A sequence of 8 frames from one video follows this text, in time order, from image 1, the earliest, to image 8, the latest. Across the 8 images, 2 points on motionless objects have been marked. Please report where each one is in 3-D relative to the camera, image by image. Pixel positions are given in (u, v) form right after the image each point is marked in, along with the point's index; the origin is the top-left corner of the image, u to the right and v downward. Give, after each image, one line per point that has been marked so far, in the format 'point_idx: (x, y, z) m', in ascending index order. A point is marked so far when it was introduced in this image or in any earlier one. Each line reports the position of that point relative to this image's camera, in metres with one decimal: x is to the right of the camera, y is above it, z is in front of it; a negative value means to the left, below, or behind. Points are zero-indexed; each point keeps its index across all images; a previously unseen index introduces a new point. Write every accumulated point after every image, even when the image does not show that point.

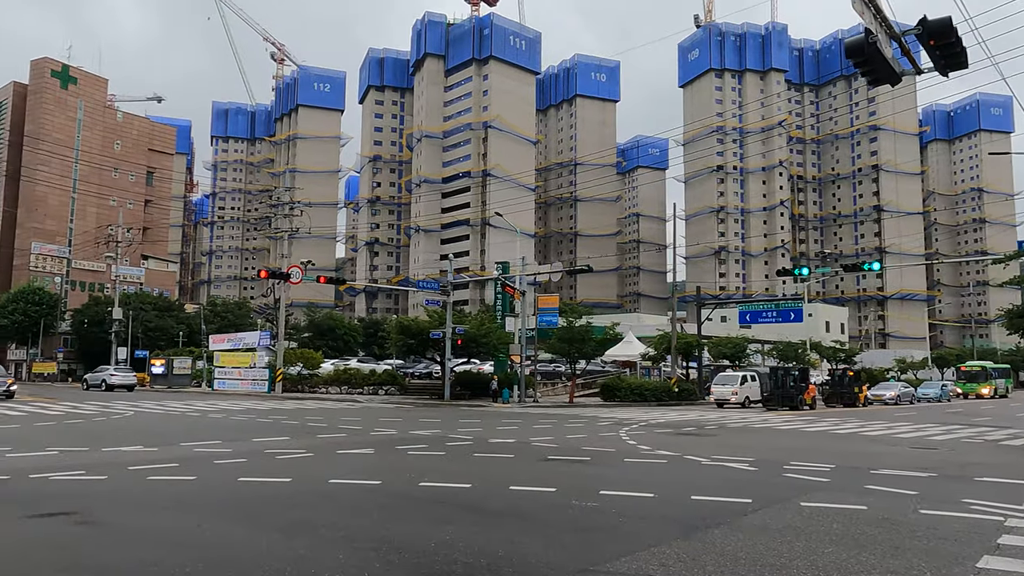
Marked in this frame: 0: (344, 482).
0: (-2.7, -3.1, +11.7) m
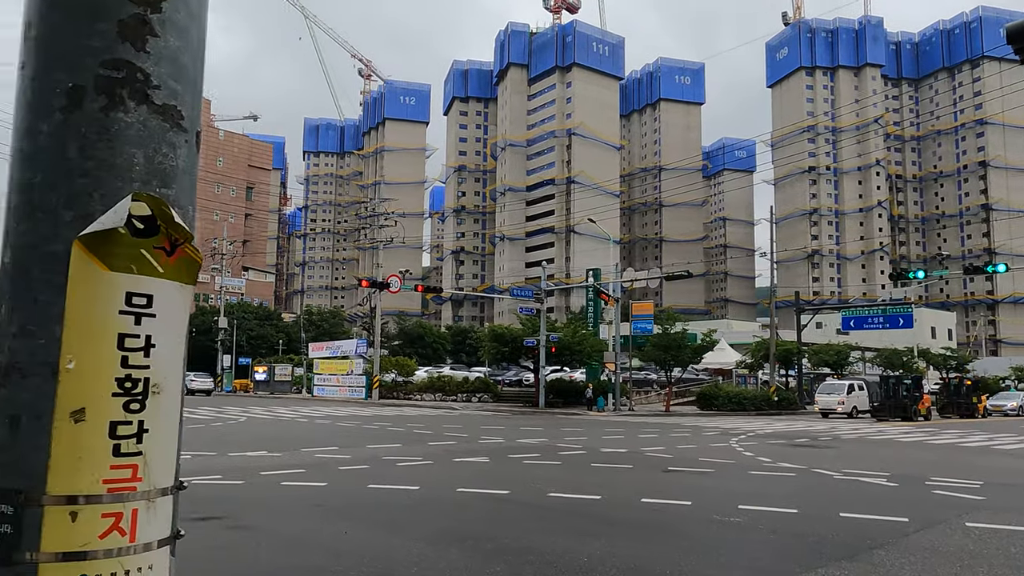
0: (-0.6, -3.2, +11.7) m
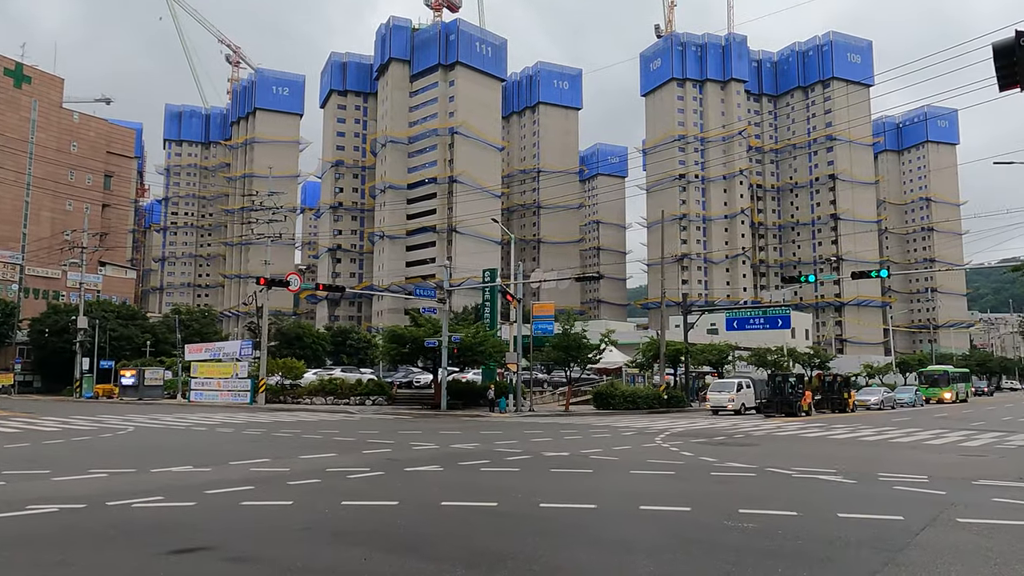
0: (-0.8, -3.2, +11.0) m
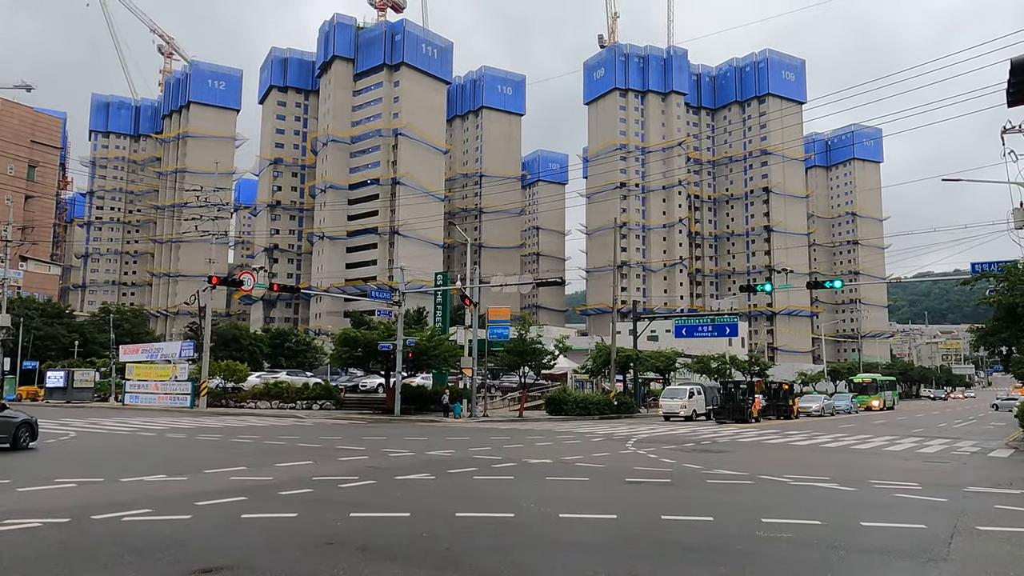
0: (-0.5, -3.3, +10.6) m
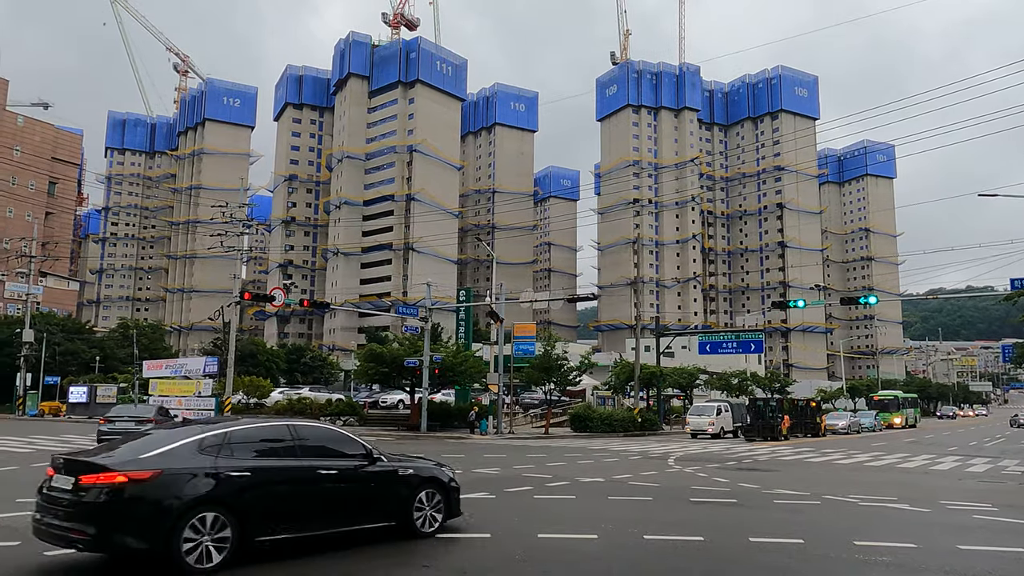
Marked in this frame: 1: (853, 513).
0: (+0.6, -3.5, +10.4) m
1: (+5.9, -3.9, +12.7) m
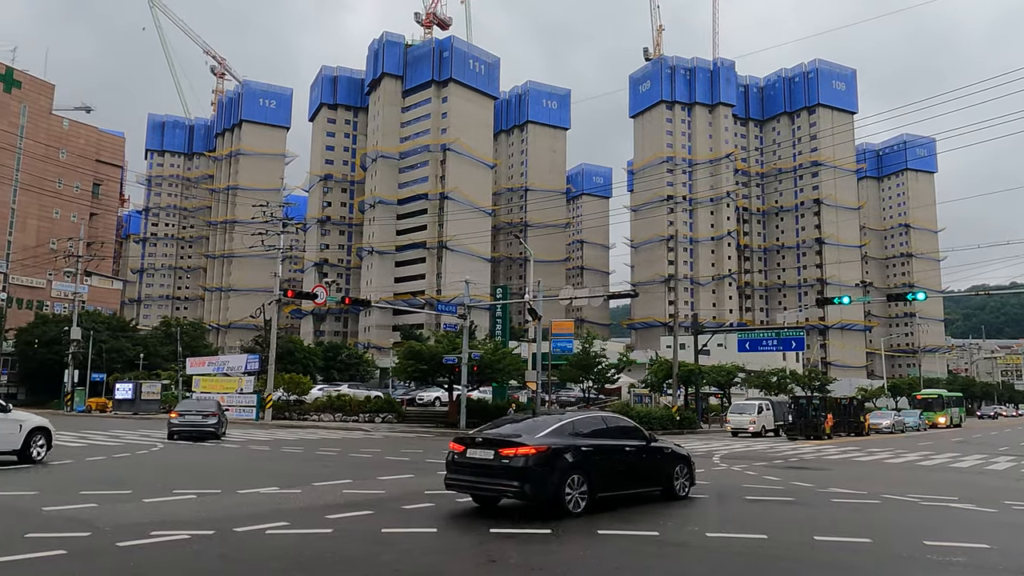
0: (+1.5, -3.4, +10.3) m
1: (+6.8, -3.8, +12.4) m
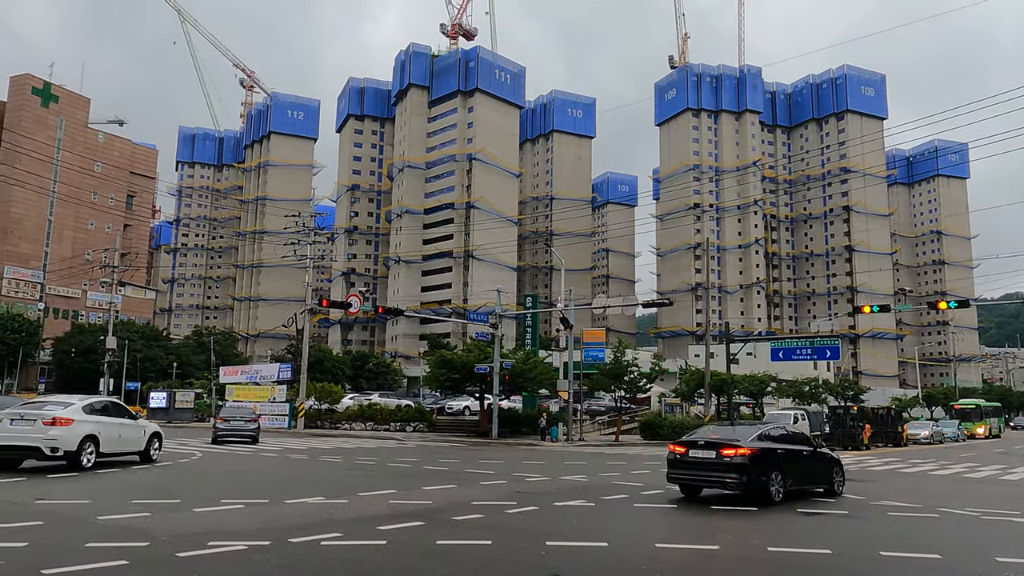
0: (+2.3, -3.6, +10.1) m
1: (+7.7, -3.9, +12.0) m
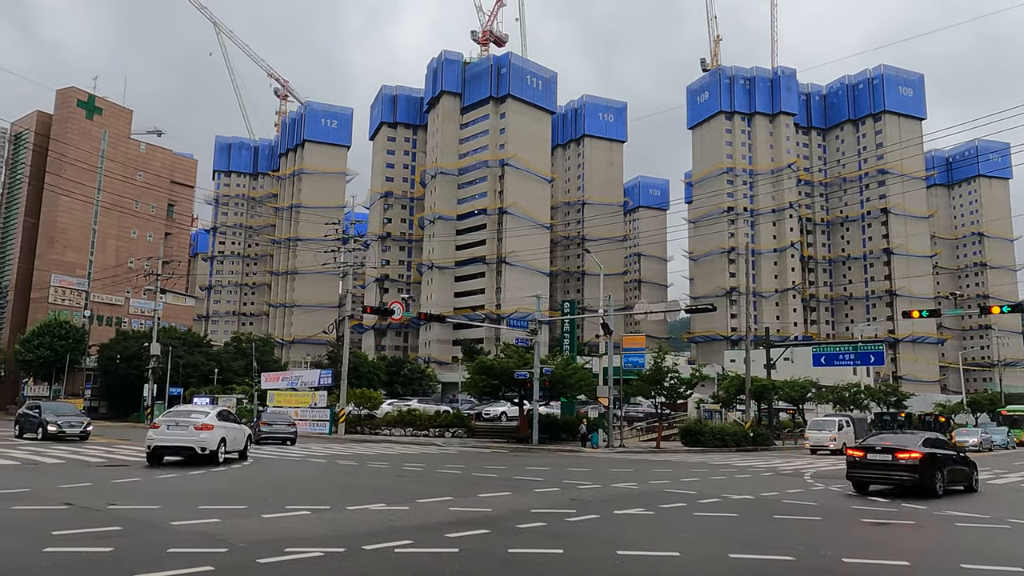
0: (+3.2, -3.7, +10.0) m
1: (+8.7, -4.1, +11.7) m
